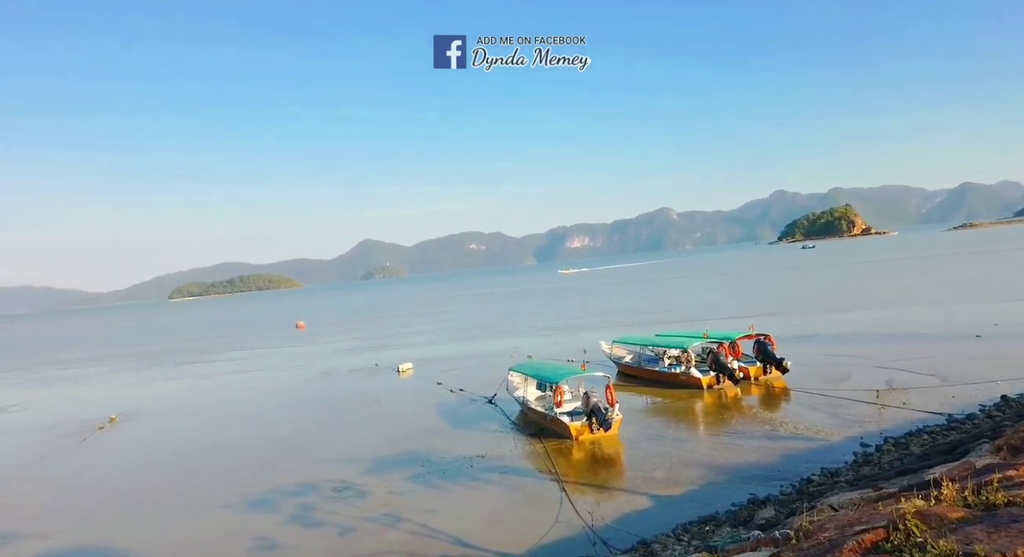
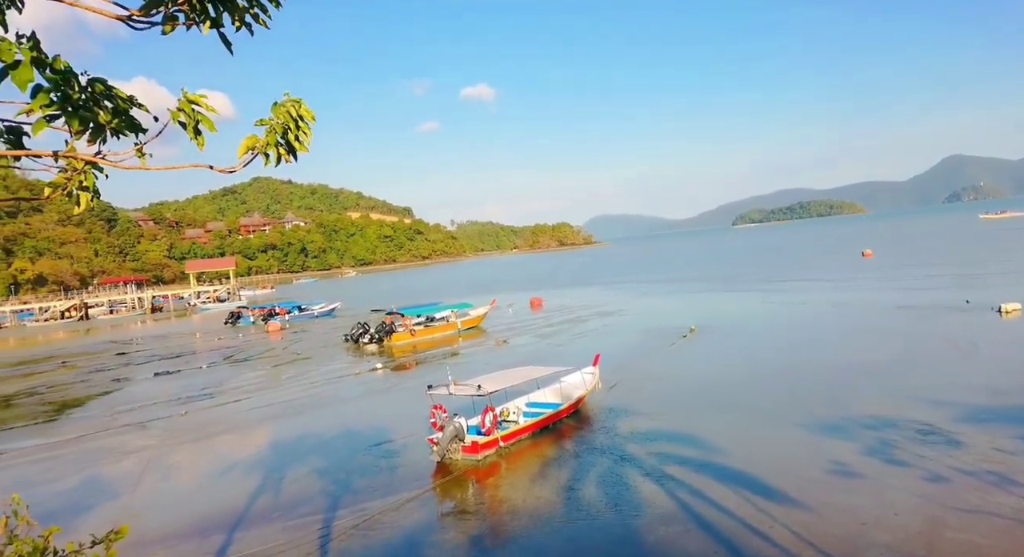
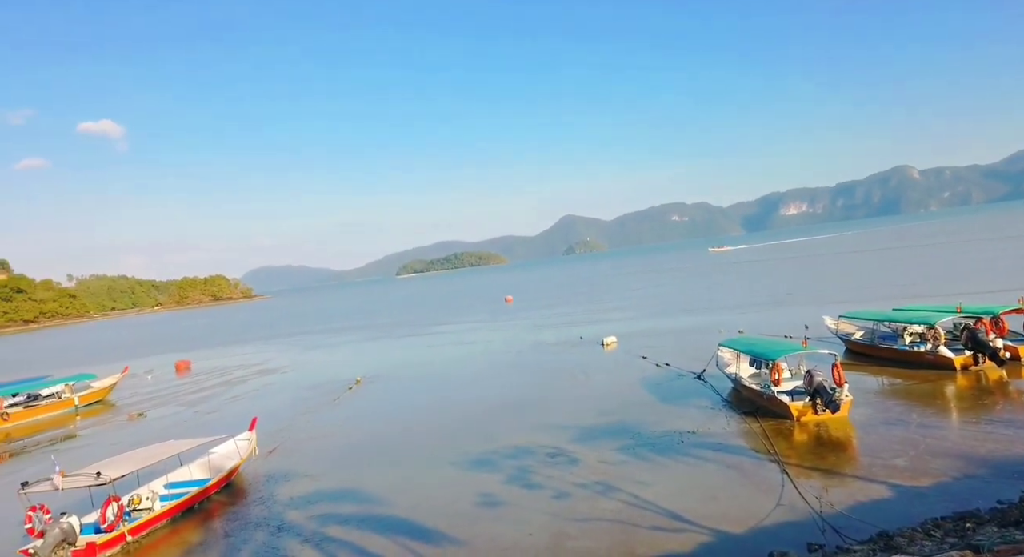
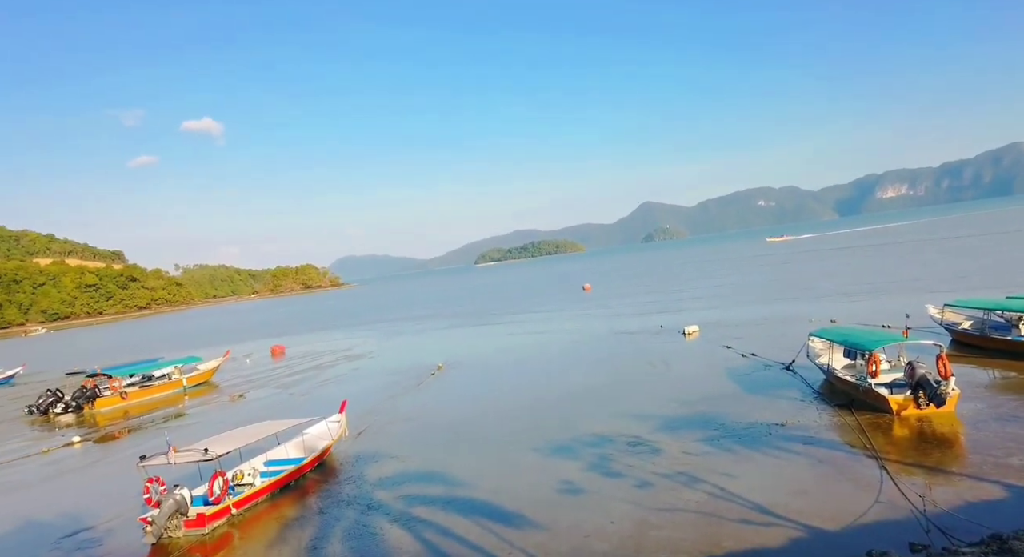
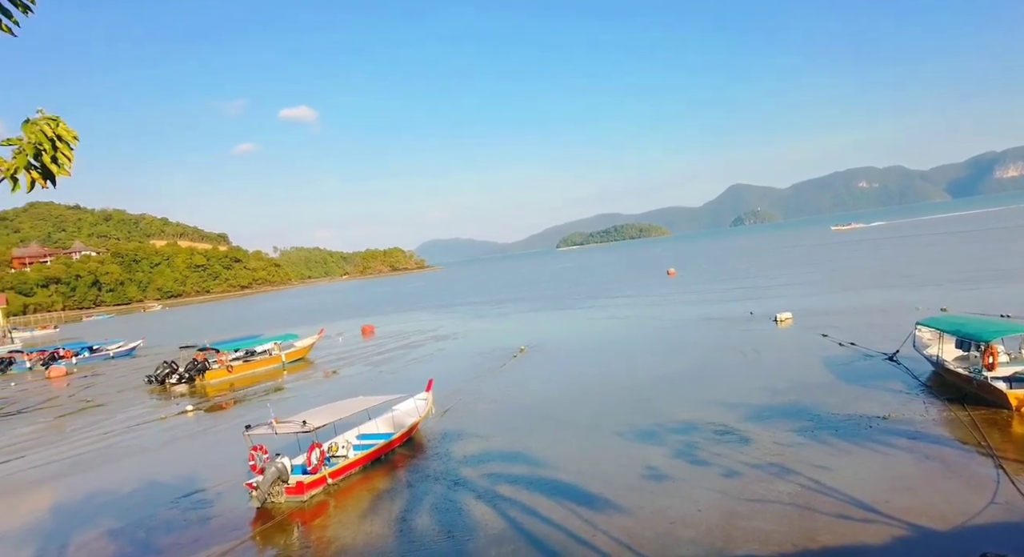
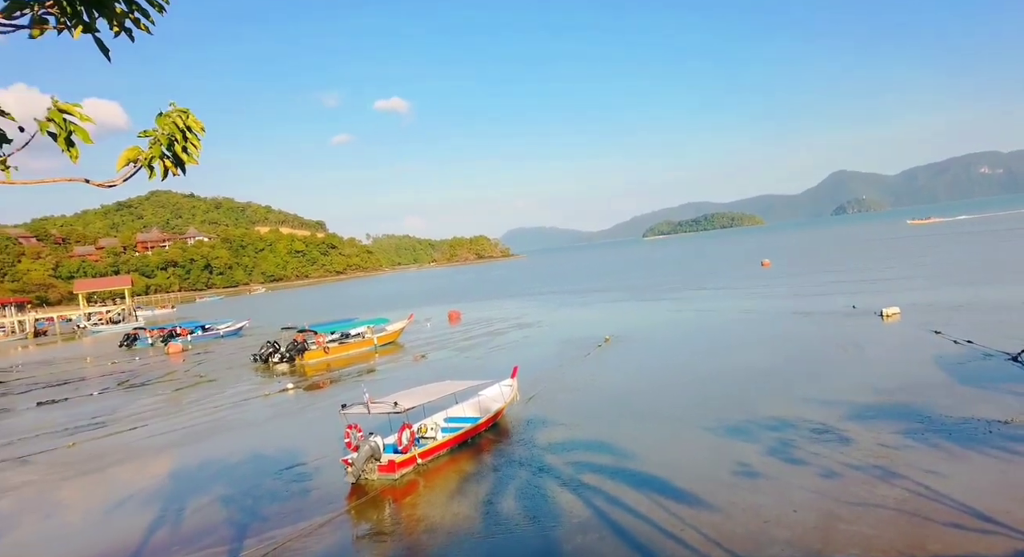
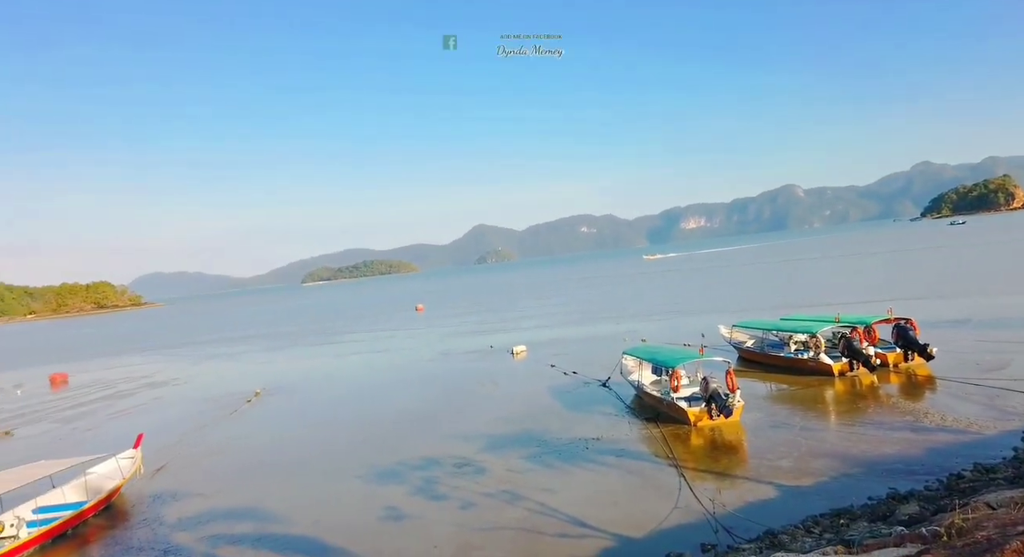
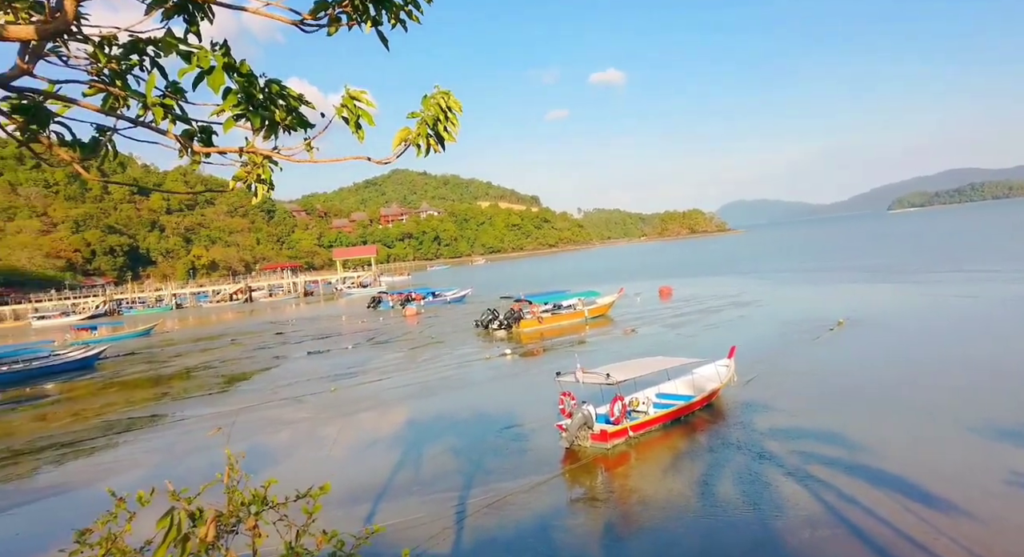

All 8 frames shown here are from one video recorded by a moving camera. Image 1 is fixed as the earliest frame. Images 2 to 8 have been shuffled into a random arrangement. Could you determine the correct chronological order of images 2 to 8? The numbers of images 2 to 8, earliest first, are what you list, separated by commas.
7, 3, 4, 5, 6, 2, 8
